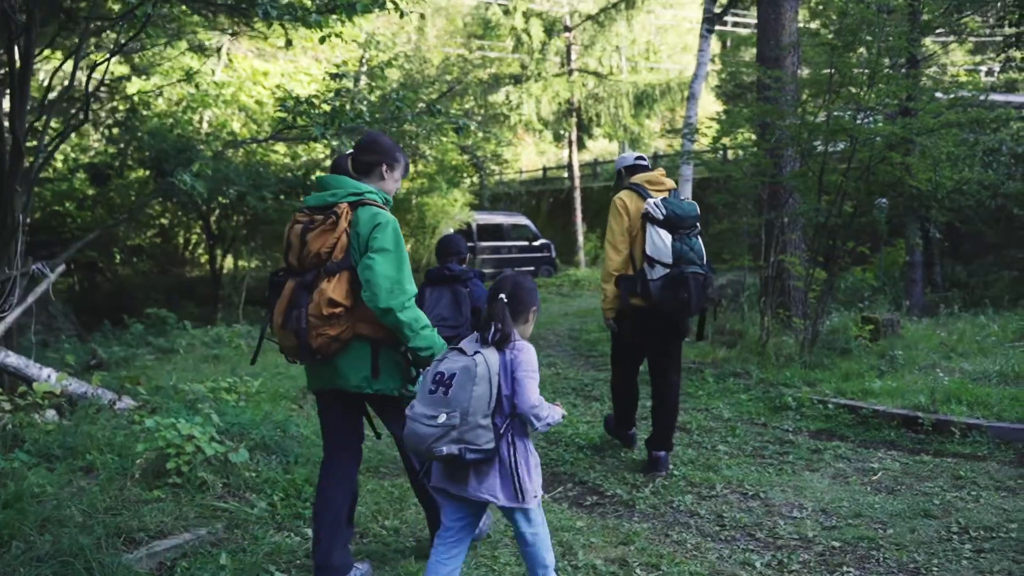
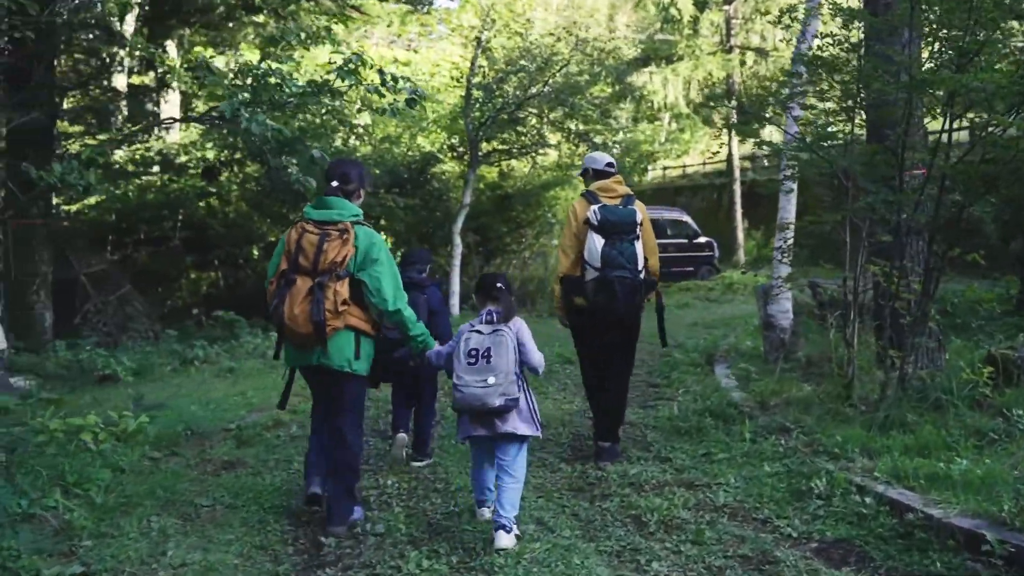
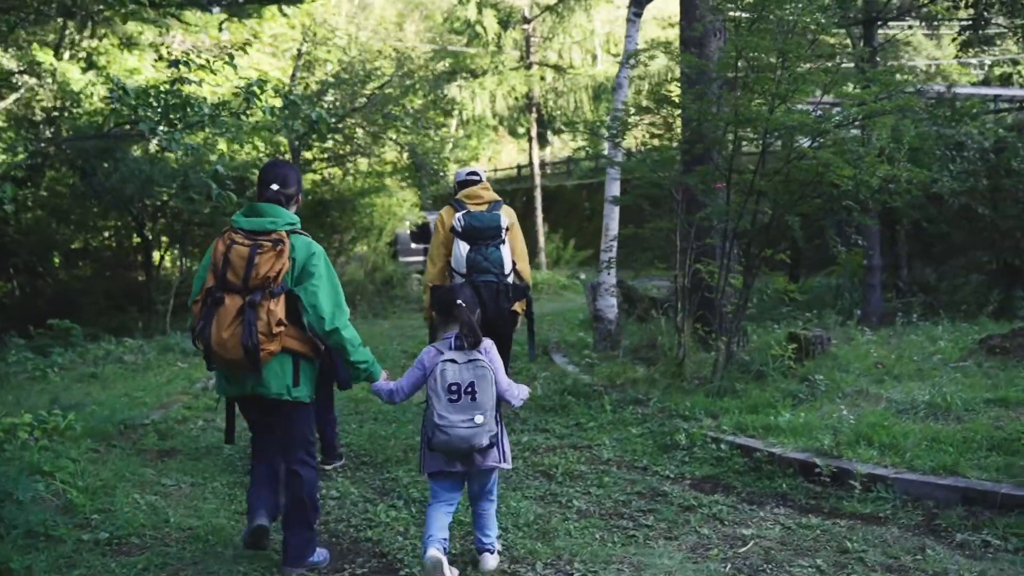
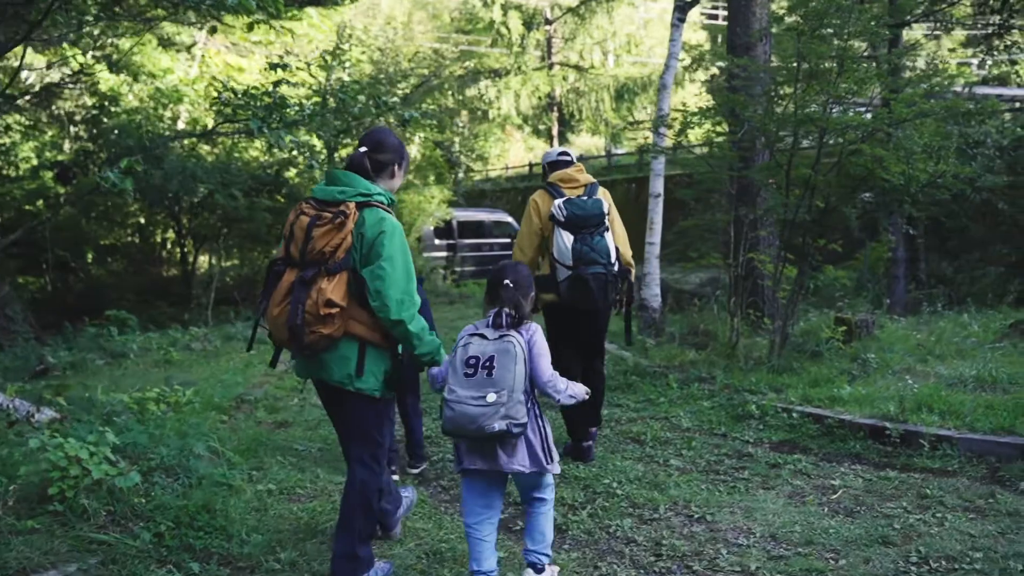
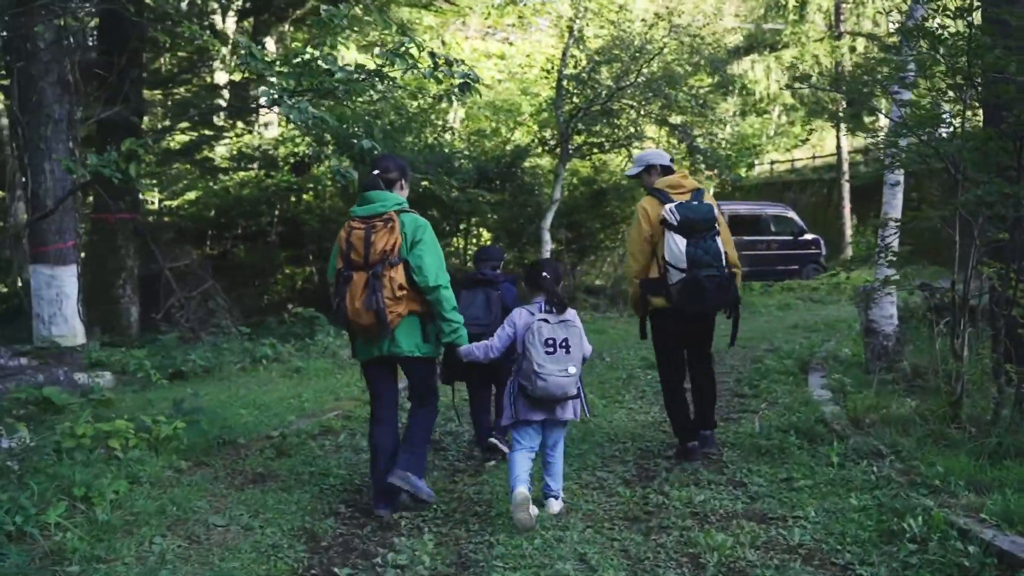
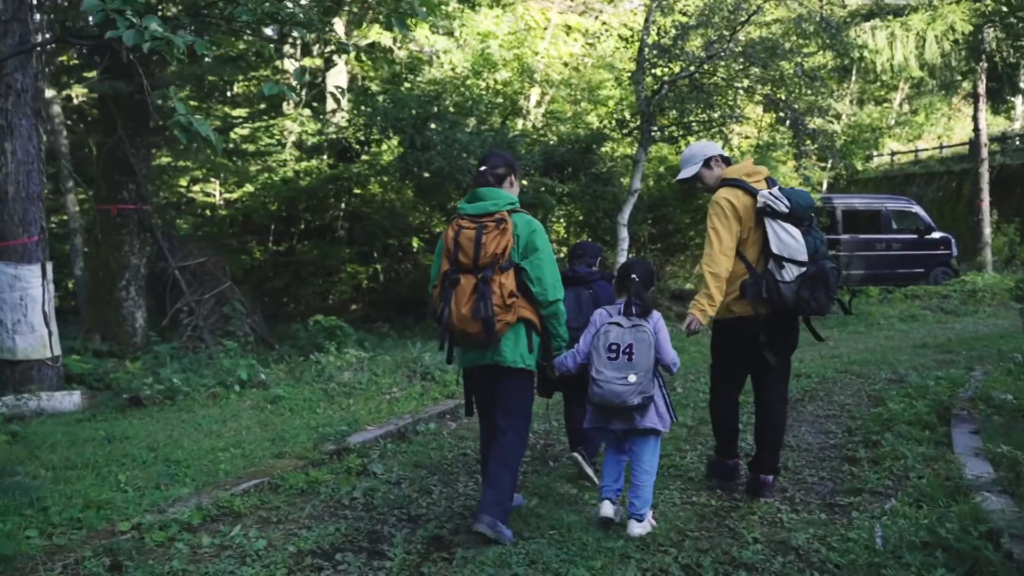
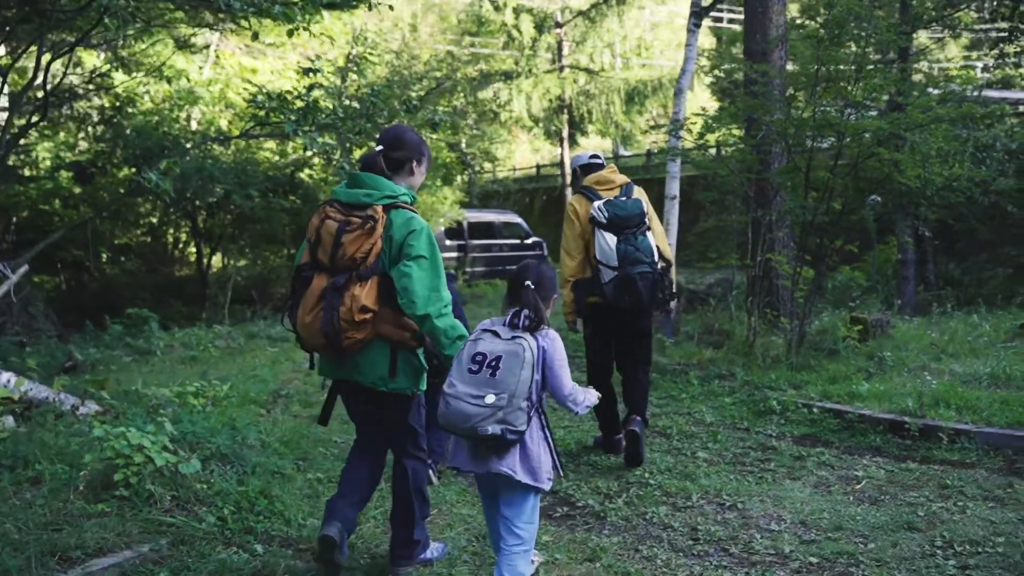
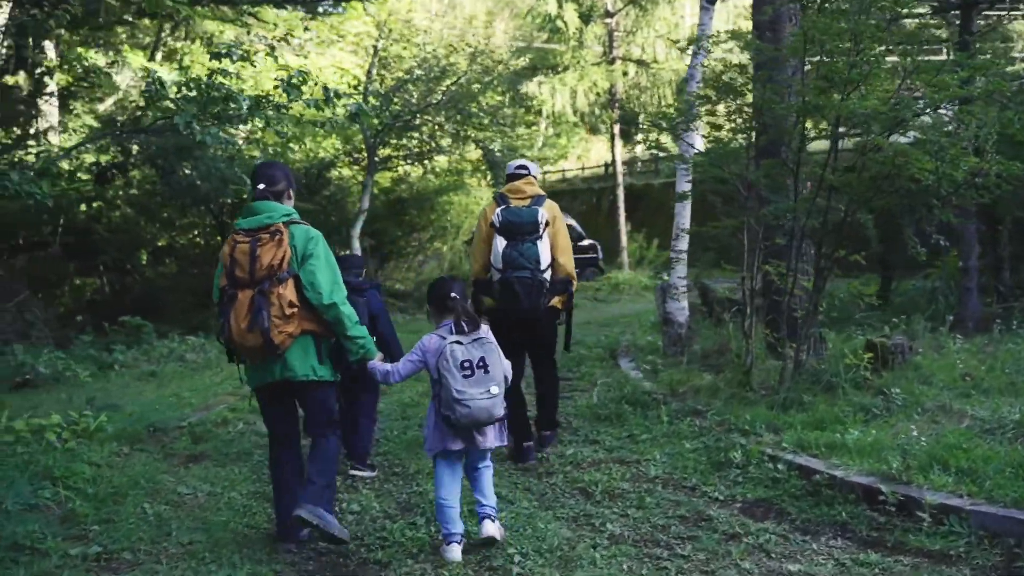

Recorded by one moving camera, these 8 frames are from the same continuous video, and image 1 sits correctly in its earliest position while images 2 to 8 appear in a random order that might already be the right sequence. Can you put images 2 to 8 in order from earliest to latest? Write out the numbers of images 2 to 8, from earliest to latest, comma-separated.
7, 4, 3, 8, 2, 5, 6
